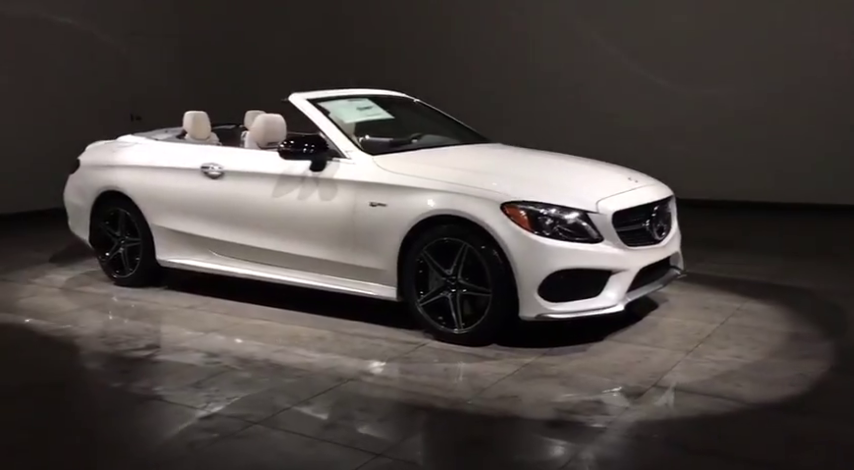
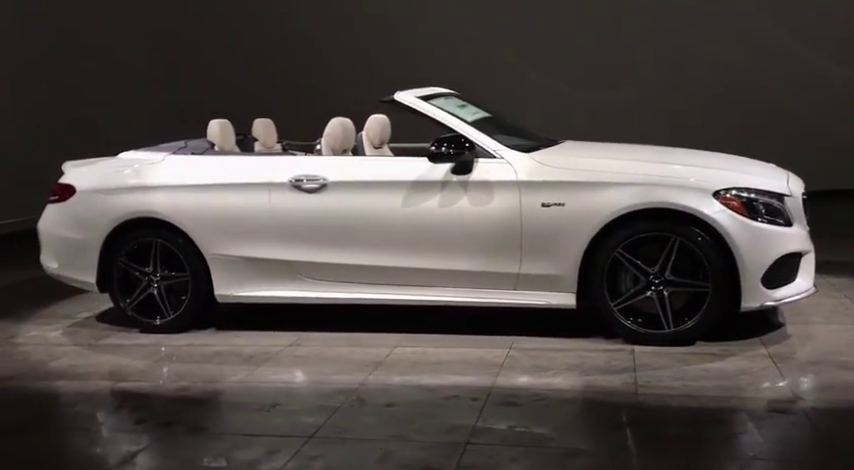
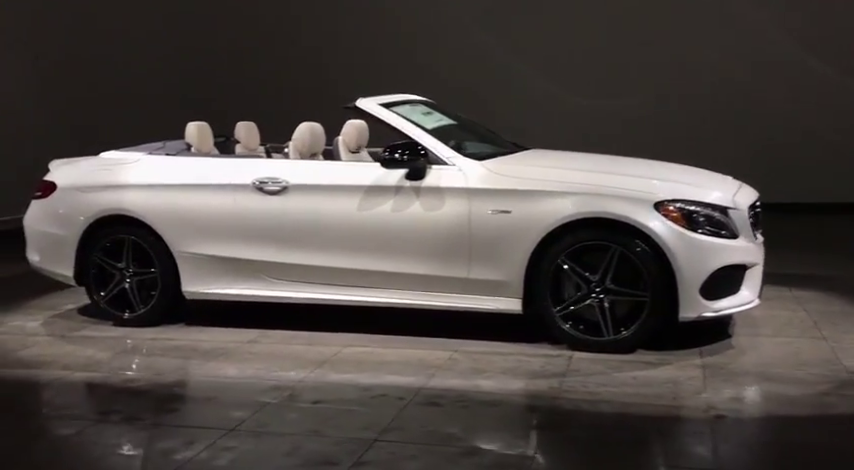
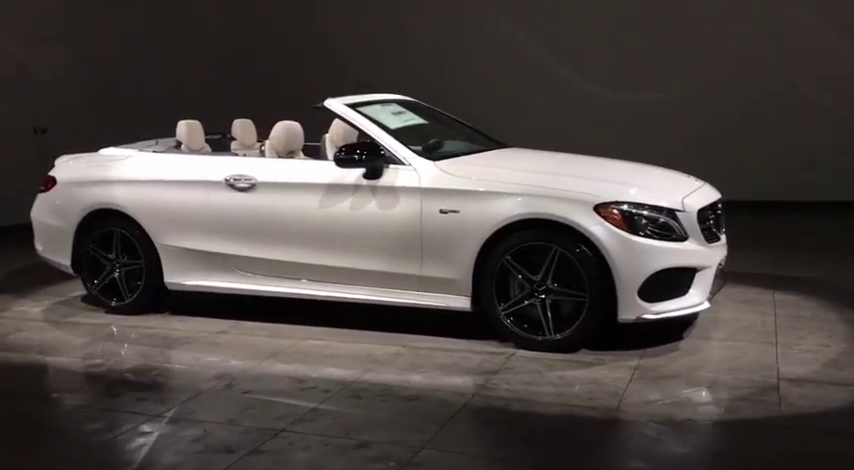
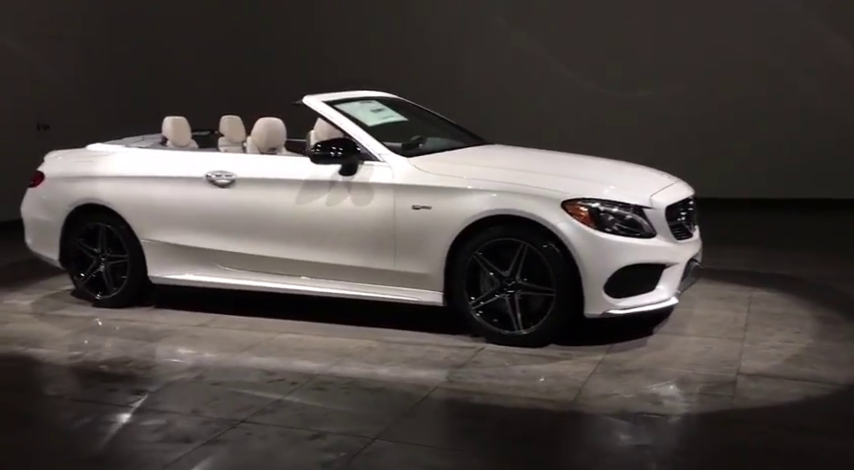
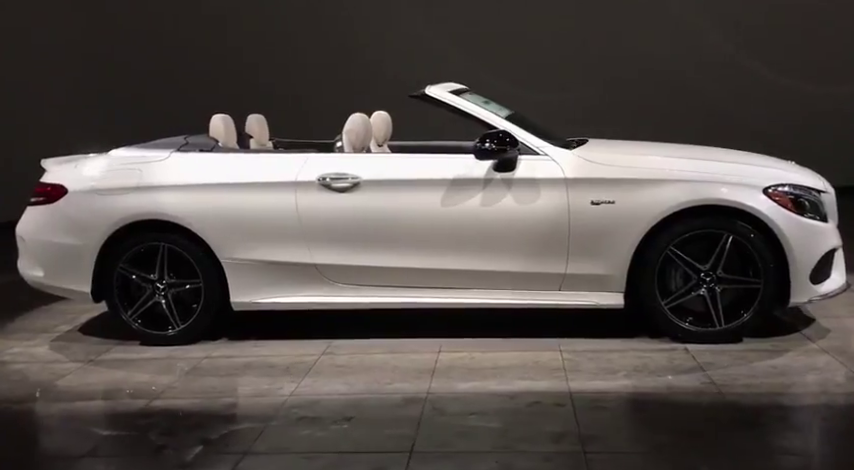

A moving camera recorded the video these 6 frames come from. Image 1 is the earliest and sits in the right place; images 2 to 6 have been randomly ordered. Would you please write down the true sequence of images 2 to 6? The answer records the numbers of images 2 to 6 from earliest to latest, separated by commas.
5, 4, 3, 2, 6
